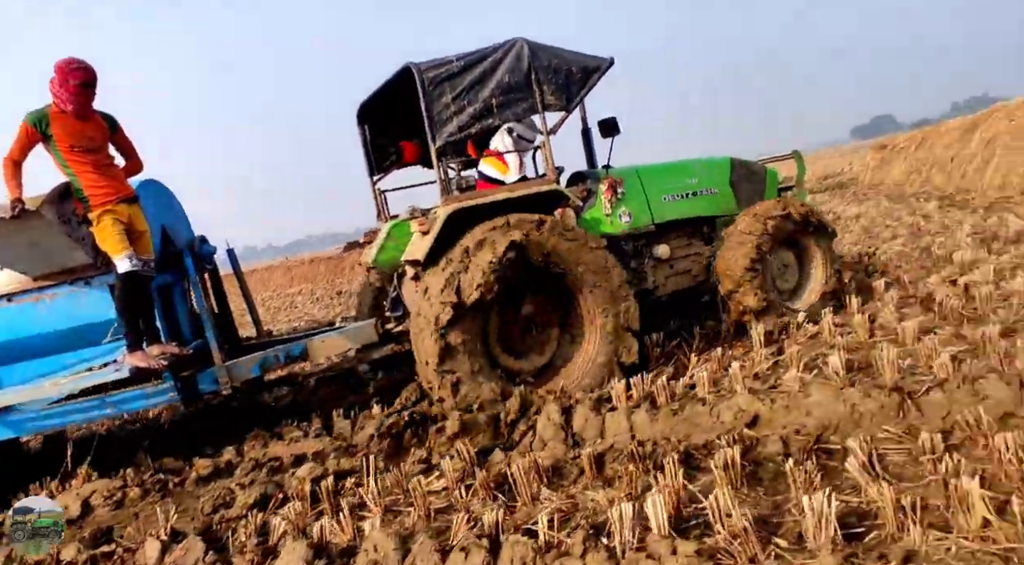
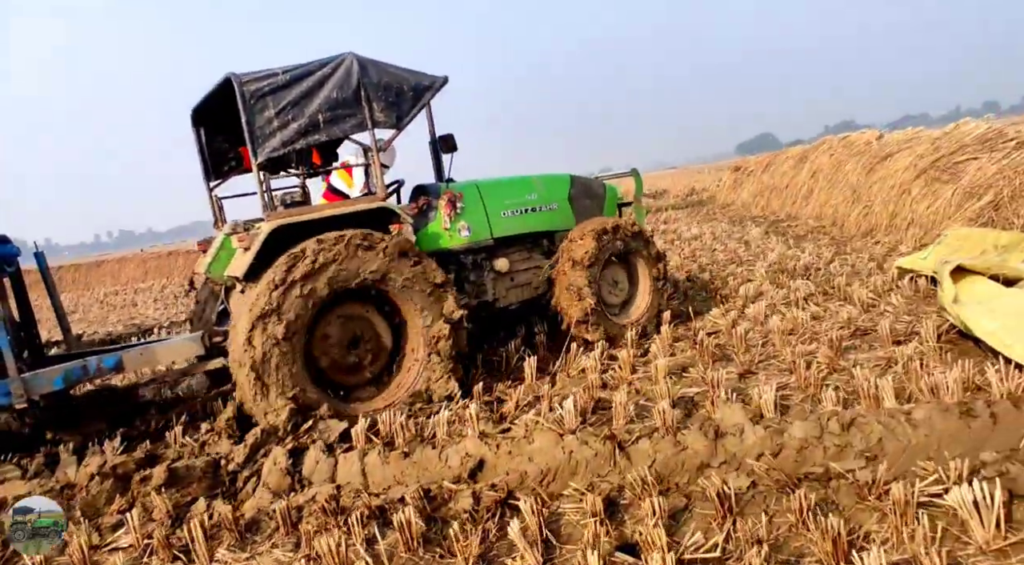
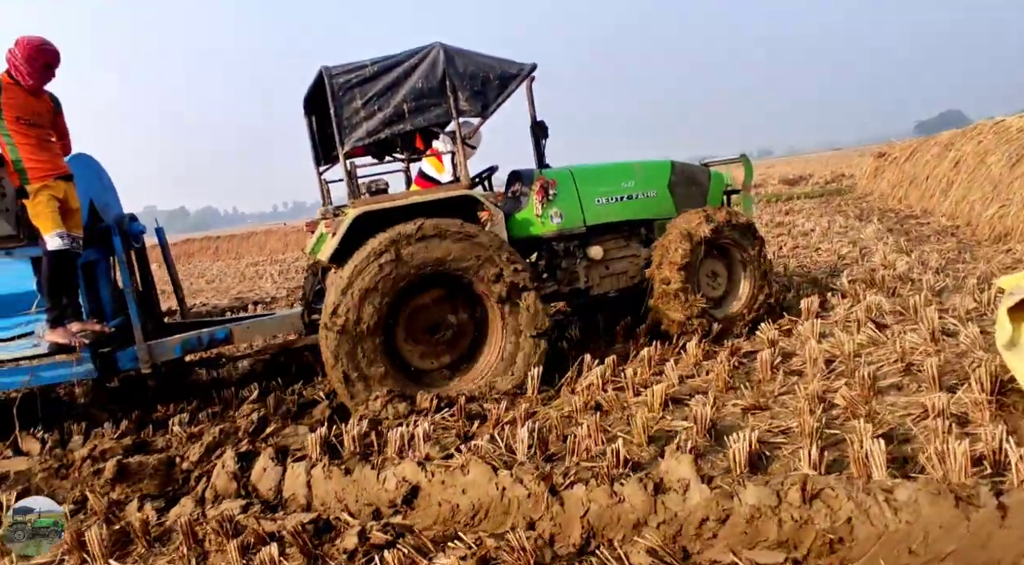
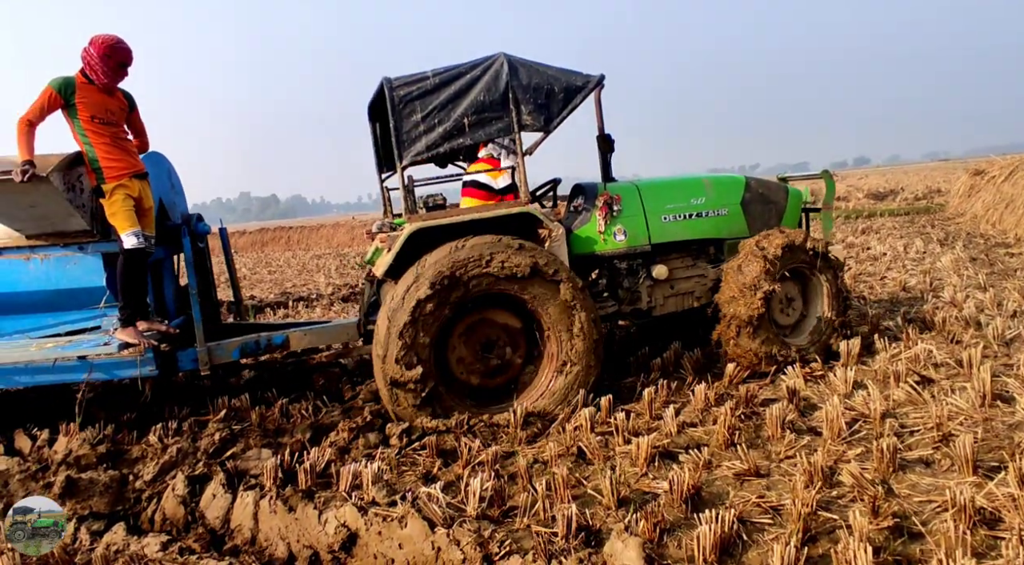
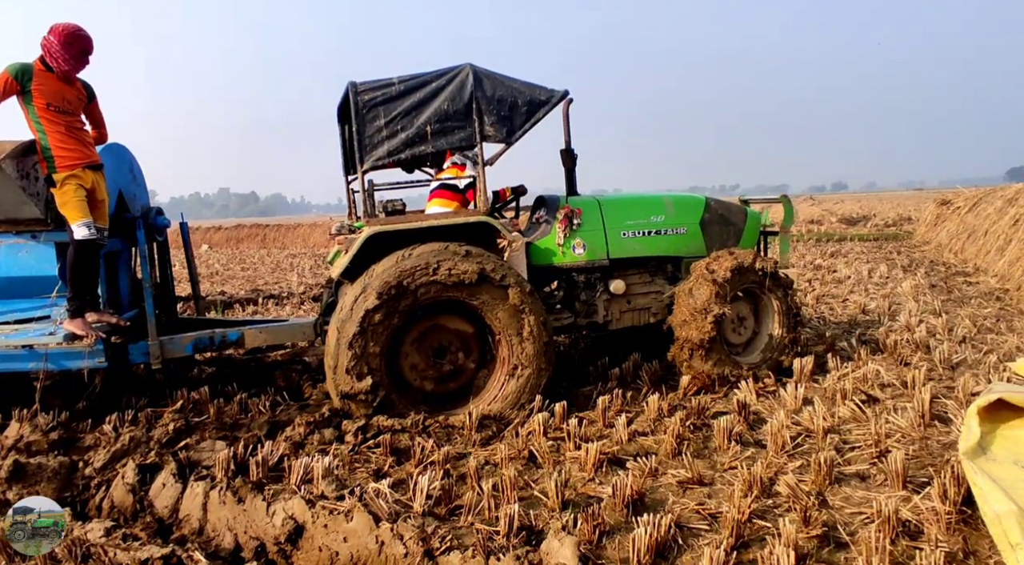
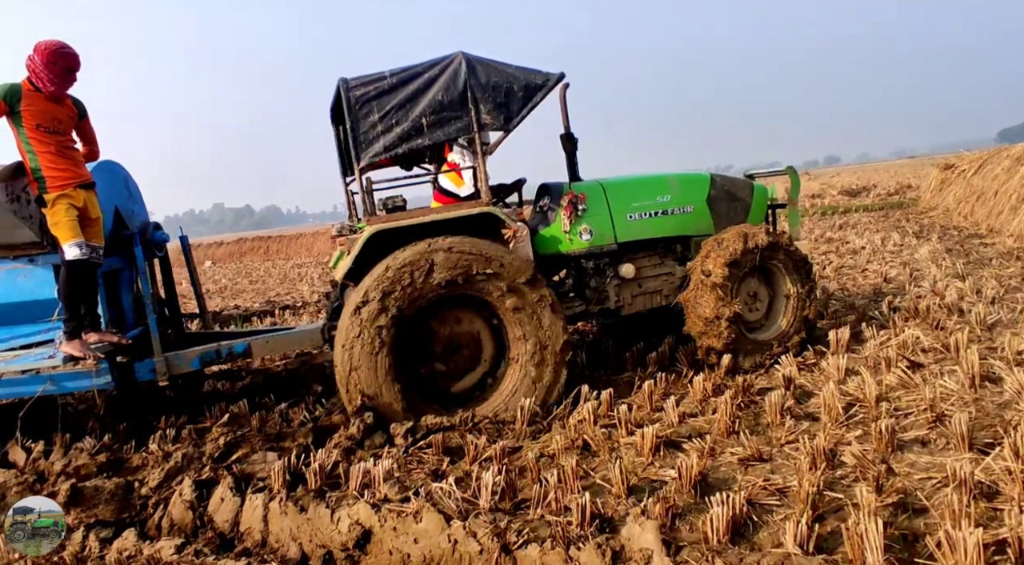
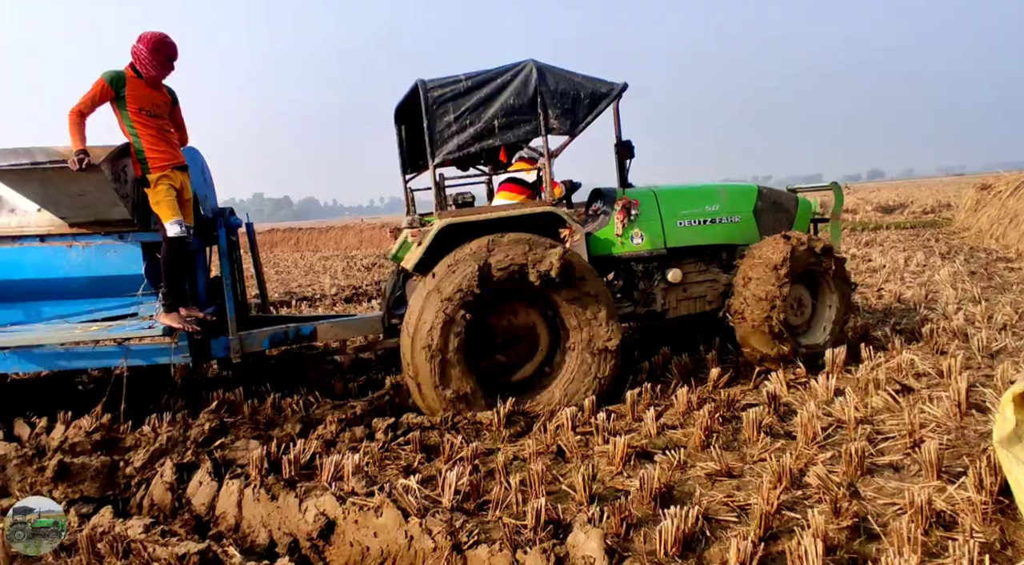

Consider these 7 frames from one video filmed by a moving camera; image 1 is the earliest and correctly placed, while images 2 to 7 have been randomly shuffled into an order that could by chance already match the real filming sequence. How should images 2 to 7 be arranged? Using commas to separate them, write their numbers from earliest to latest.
2, 3, 6, 4, 5, 7
